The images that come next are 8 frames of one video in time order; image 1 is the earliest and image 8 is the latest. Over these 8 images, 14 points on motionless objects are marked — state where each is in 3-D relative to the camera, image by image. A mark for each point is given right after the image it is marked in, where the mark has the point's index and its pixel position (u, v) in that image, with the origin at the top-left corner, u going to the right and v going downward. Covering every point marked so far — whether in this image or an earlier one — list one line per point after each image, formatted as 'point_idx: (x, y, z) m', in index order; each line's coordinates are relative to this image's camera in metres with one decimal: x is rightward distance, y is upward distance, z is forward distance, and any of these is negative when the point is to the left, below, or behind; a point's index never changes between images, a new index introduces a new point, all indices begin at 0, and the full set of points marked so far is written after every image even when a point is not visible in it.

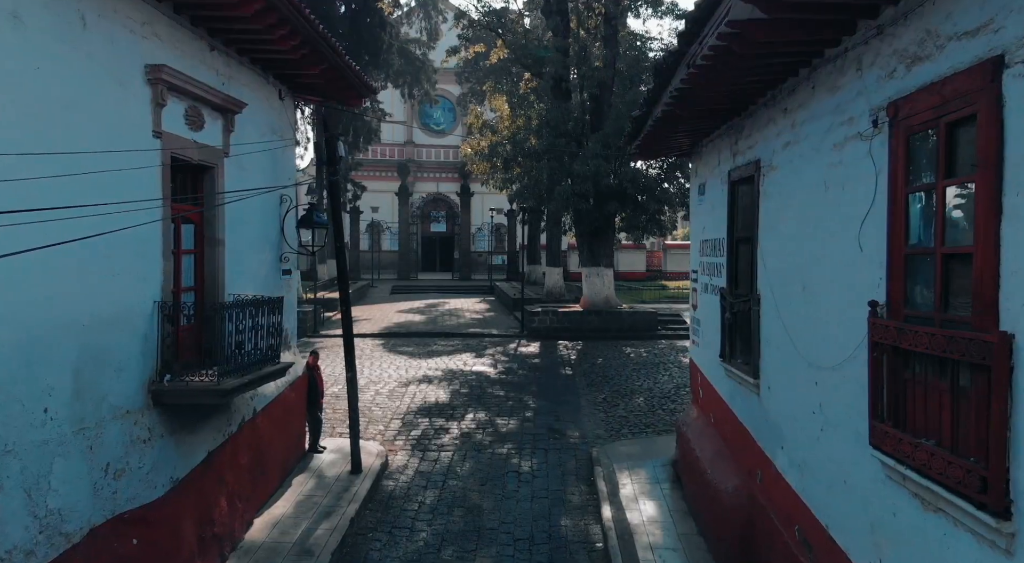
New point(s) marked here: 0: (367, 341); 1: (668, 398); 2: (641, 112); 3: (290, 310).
0: (-3.7, -1.5, +16.1) m
1: (+2.5, -1.9, +10.4) m
2: (+1.4, +1.8, +6.6) m
3: (-2.8, -0.4, +7.9) m
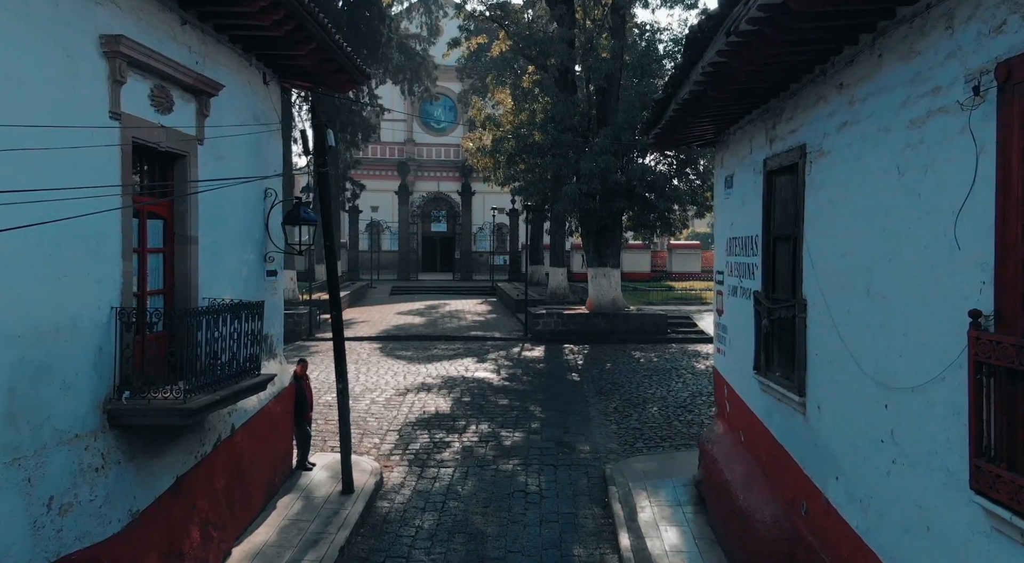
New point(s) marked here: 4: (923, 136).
0: (-3.6, -1.5, +15.4) m
1: (+2.6, -1.9, +9.7) m
2: (+1.4, +1.8, +6.0) m
3: (-2.7, -0.4, +7.2) m
4: (+2.1, +0.8, +3.3) m
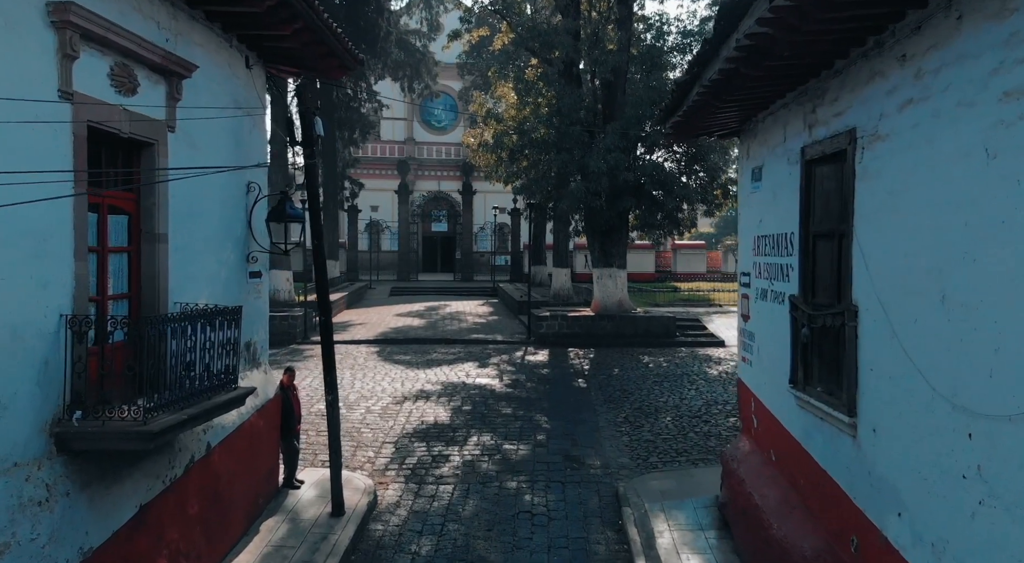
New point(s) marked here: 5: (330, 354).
0: (-3.5, -1.5, +14.8) m
1: (+2.7, -2.0, +9.1) m
2: (+1.5, +1.7, +5.4) m
3: (-2.7, -0.4, +6.6) m
4: (+2.2, +0.7, +2.7) m
5: (-1.8, -0.7, +6.4) m
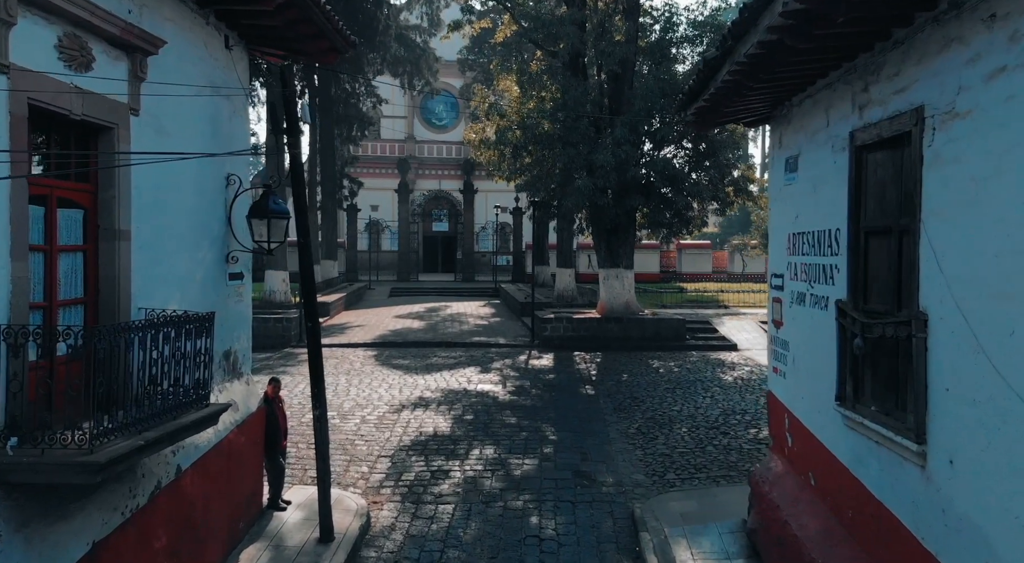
0: (-3.4, -1.6, +14.2) m
1: (+2.7, -2.0, +8.5) m
2: (+1.6, +1.7, +4.8) m
3: (-2.6, -0.4, +6.0) m
4: (+2.2, +0.7, +2.1) m
5: (-1.8, -0.7, +5.8) m
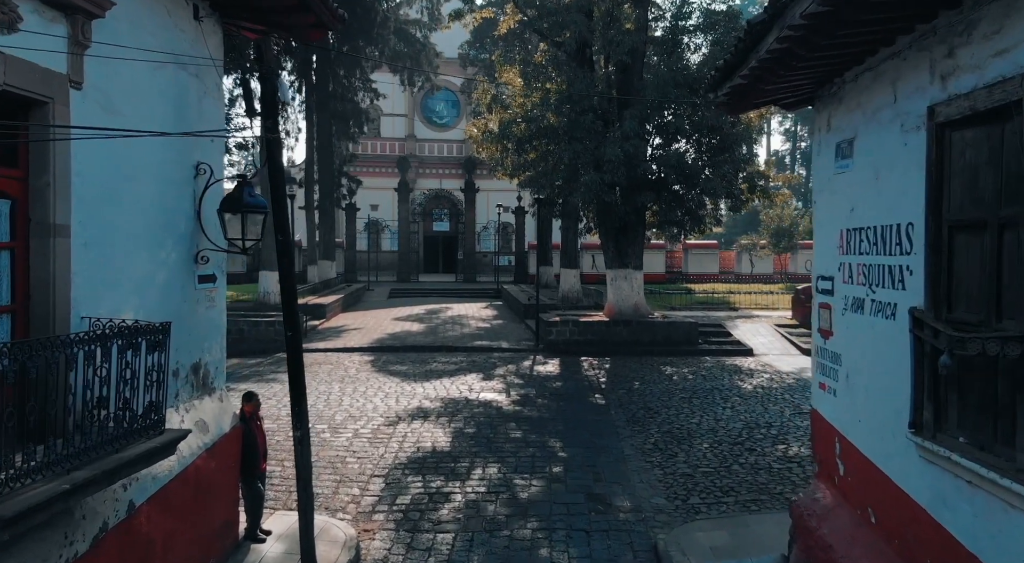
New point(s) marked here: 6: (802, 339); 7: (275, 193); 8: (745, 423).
0: (-3.4, -1.6, +13.5) m
1: (+2.8, -2.0, +7.7) m
2: (+1.6, +1.7, +4.0) m
3: (-2.6, -0.5, +5.3) m
4: (+2.3, +0.7, +1.4) m
5: (-1.7, -0.8, +5.1) m
6: (+6.5, -1.3, +14.2) m
7: (-2.0, +0.7, +5.3) m
8: (+3.1, -1.9, +8.6) m
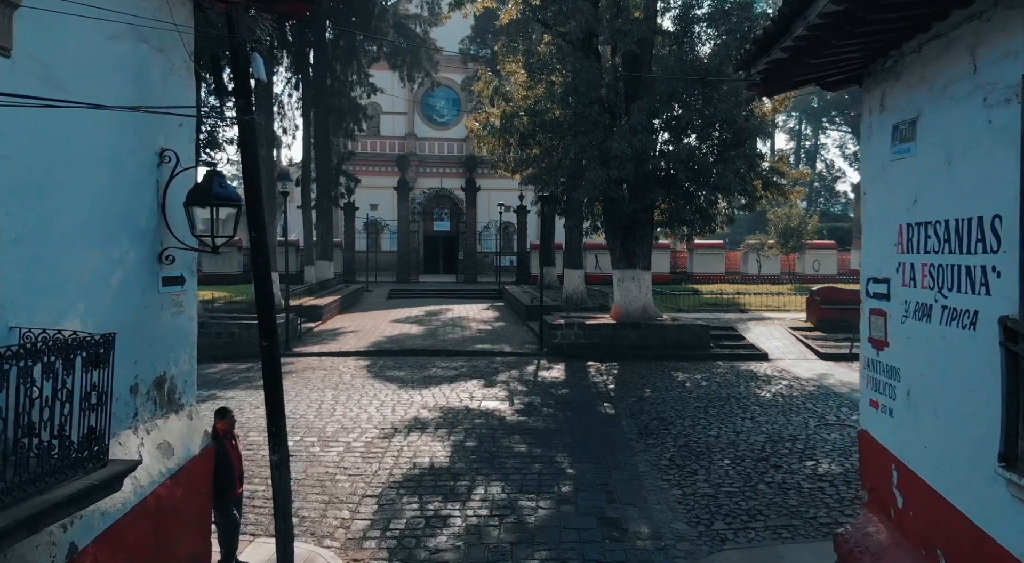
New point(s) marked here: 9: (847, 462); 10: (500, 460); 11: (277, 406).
0: (-3.3, -1.6, +12.9) m
1: (+2.8, -2.0, +7.1) m
2: (+1.7, +1.7, +3.4) m
3: (-2.5, -0.5, +4.7) m
4: (+2.3, +0.7, +0.8) m
5: (-1.7, -0.8, +4.5) m
6: (+6.5, -1.3, +13.5) m
7: (-1.9, +0.7, +4.7) m
8: (+3.2, -1.9, +8.0) m
9: (+3.7, -2.0, +7.1) m
10: (-0.1, -2.1, +7.4) m
11: (-1.7, -0.9, +4.5) m
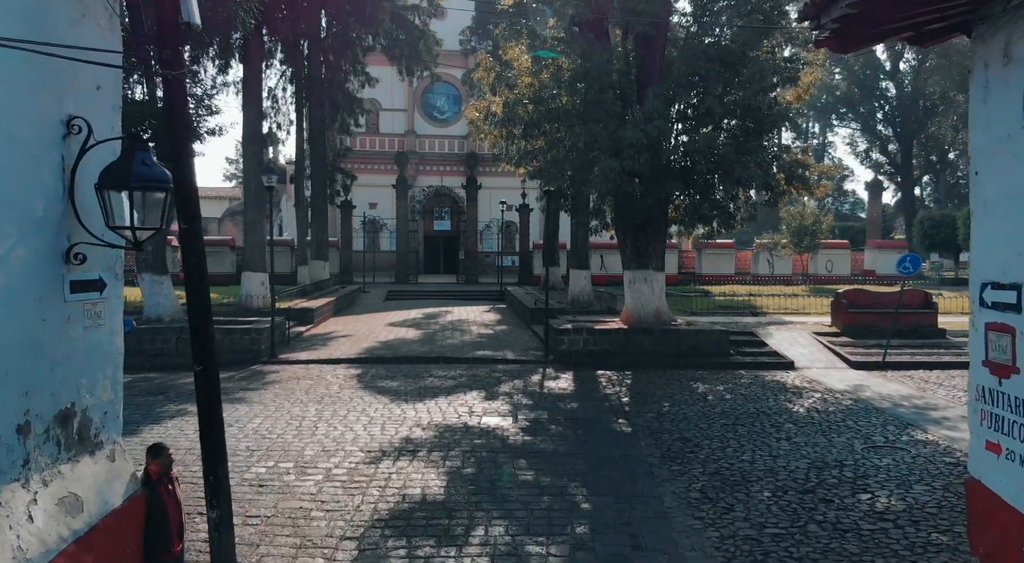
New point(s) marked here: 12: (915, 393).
0: (-3.2, -1.6, +11.9) m
1: (+2.9, -2.1, +6.1) m
2: (+1.7, +1.6, +2.4) m
3: (-2.5, -0.5, +3.7) m
4: (+2.4, +0.6, -0.2) m
5: (-1.6, -0.8, +3.5) m
6: (+6.6, -1.3, +12.5) m
7: (-1.9, +0.7, +3.6) m
8: (+3.2, -2.0, +7.0) m
9: (+3.8, -2.0, +6.1) m
10: (-0.1, -2.1, +6.4) m
11: (-1.6, -0.9, +3.5) m
12: (+6.1, -1.7, +9.7) m
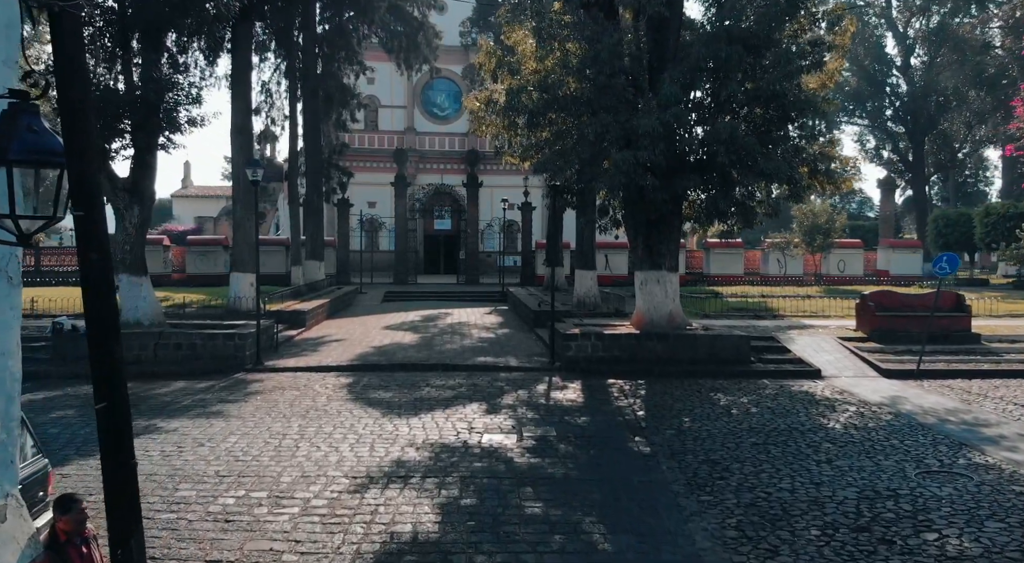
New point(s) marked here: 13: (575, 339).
0: (-3.2, -1.7, +11.0) m
1: (+2.9, -2.1, +5.2) m
2: (+1.7, +1.6, +1.5) m
3: (-2.4, -0.5, +2.8) m
4: (+2.4, +0.6, -1.1) m
5: (-1.6, -0.8, +2.6) m
6: (+6.6, -1.4, +11.6) m
7: (-1.8, +0.6, +2.8) m
8: (+3.3, -2.0, +6.1) m
9: (+3.8, -2.1, +5.2) m
10: (0.0, -2.1, +5.5) m
11: (-1.6, -0.9, +2.6) m
12: (+6.2, -1.7, +8.8) m
13: (+1.1, -1.0, +11.3) m
